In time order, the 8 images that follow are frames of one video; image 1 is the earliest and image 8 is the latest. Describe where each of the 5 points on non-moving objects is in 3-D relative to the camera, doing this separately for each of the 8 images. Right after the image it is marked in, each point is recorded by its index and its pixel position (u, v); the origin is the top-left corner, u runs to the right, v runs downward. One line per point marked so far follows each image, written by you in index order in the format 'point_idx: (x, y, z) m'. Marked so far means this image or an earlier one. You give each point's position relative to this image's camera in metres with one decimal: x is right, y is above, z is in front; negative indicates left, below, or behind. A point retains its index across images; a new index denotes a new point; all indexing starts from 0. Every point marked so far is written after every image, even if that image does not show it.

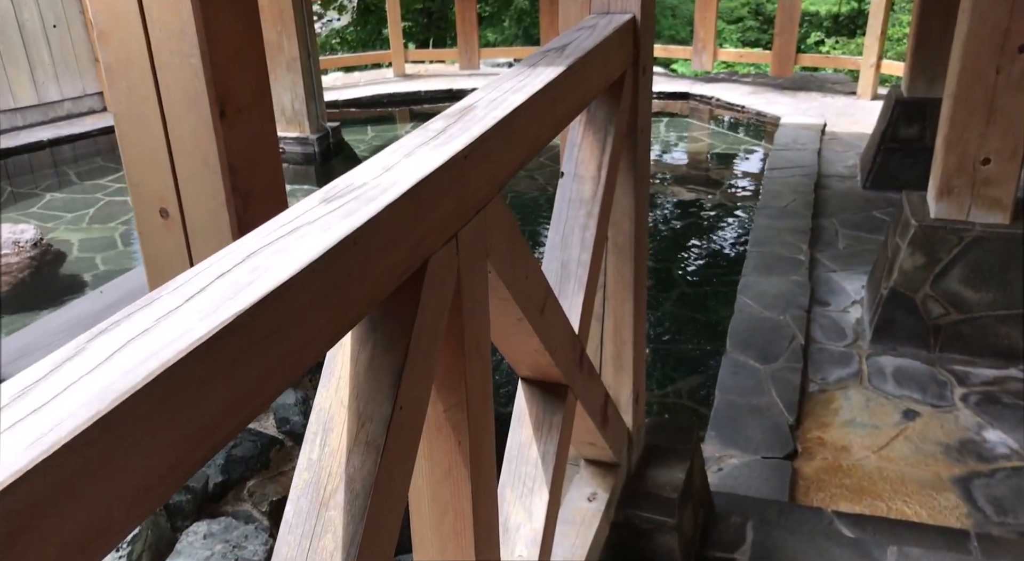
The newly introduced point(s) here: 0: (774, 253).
0: (+1.8, +0.2, +5.4) m
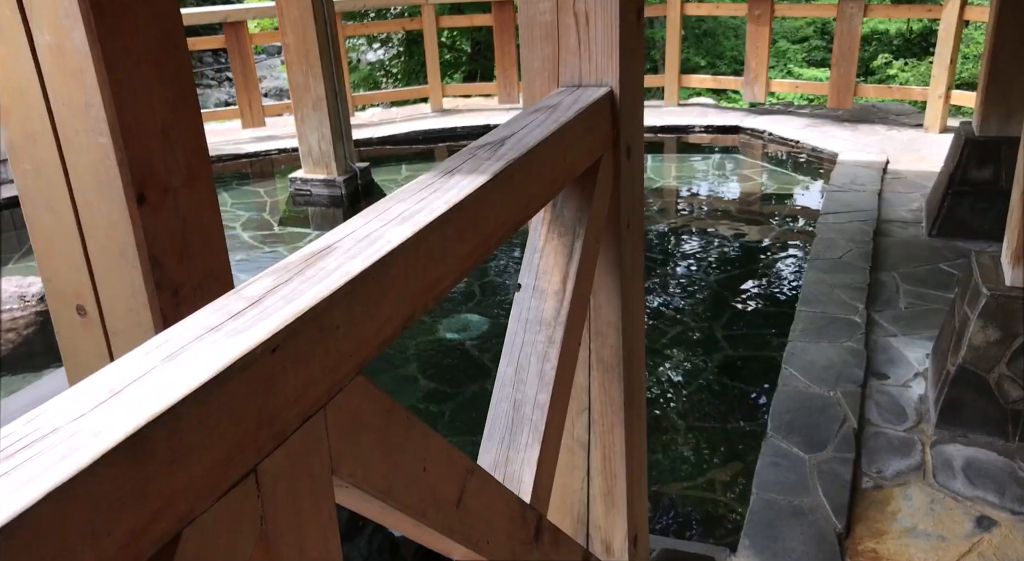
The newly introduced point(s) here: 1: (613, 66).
0: (+1.9, -0.2, +4.9) m
1: (+0.2, +0.4, +1.6) m
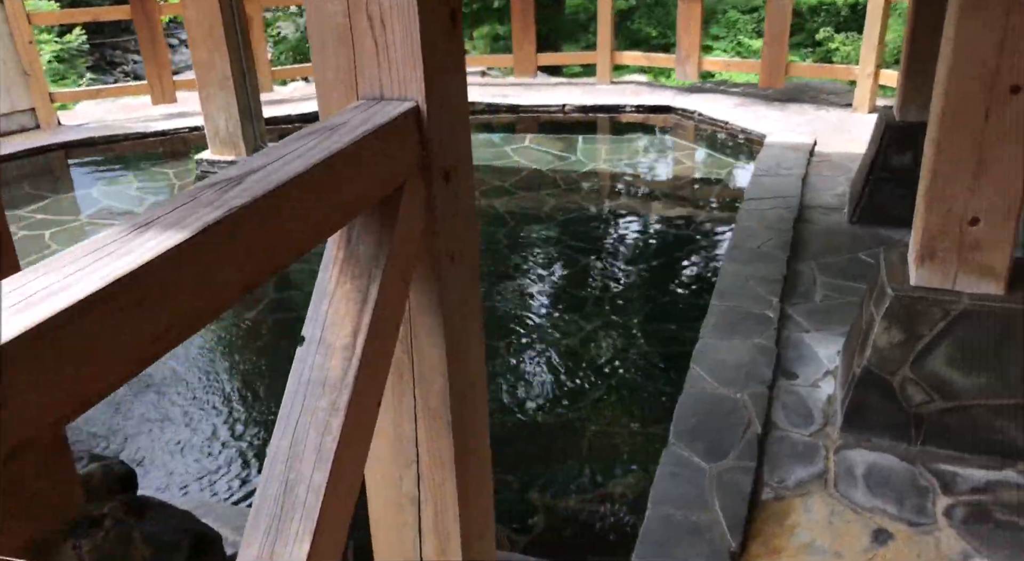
0: (+1.4, -0.2, +4.7) m
1: (-0.2, +0.3, +1.3) m
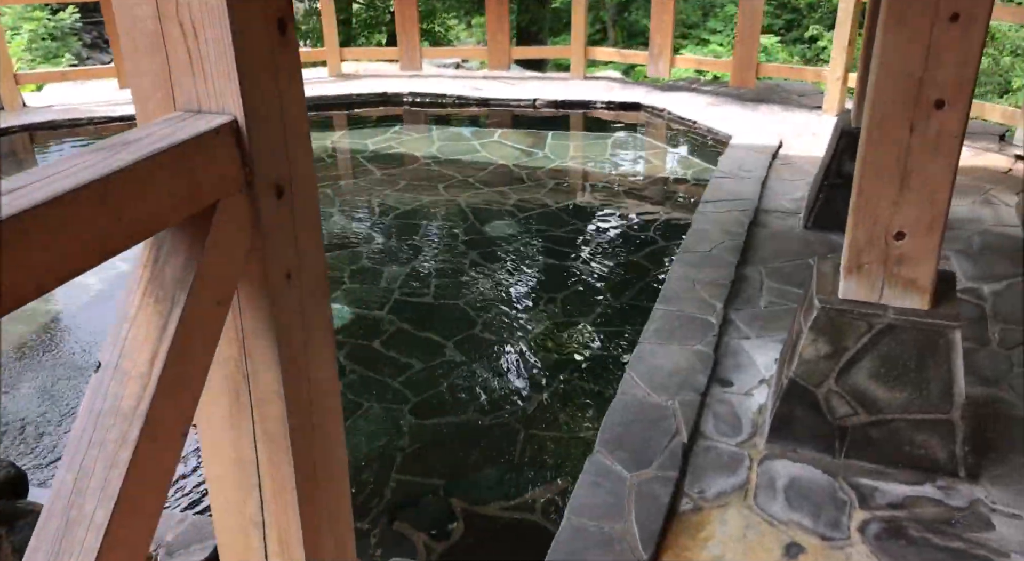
0: (+1.0, -0.2, +4.7) m
1: (-0.4, +0.3, +1.3) m
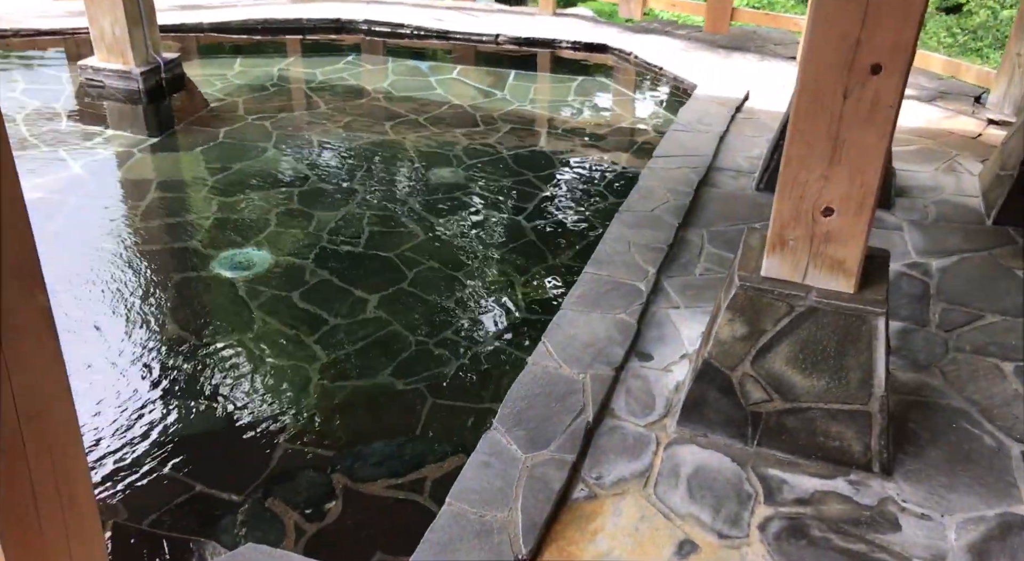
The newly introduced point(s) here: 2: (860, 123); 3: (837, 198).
0: (+0.6, 0.0, +4.4) m
1: (-0.8, +0.3, +0.9) m
2: (+1.2, +0.5, +2.8) m
3: (+1.2, +0.3, +2.9) m
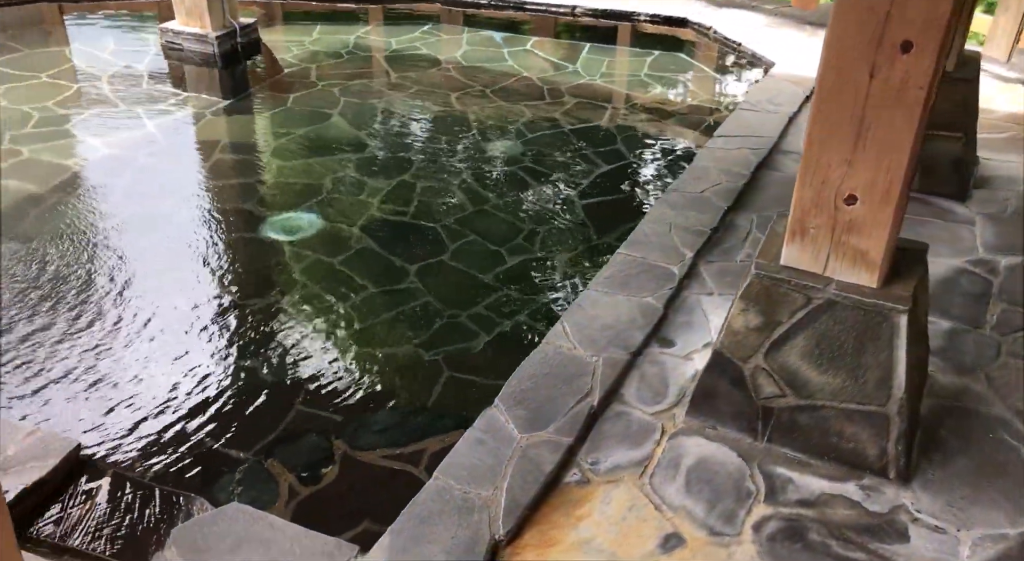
0: (+0.7, +0.1, +4.3) m
1: (-1.0, +0.4, +1.0) m
2: (+1.2, +0.6, +2.6) m
3: (+1.2, +0.3, +2.7) m
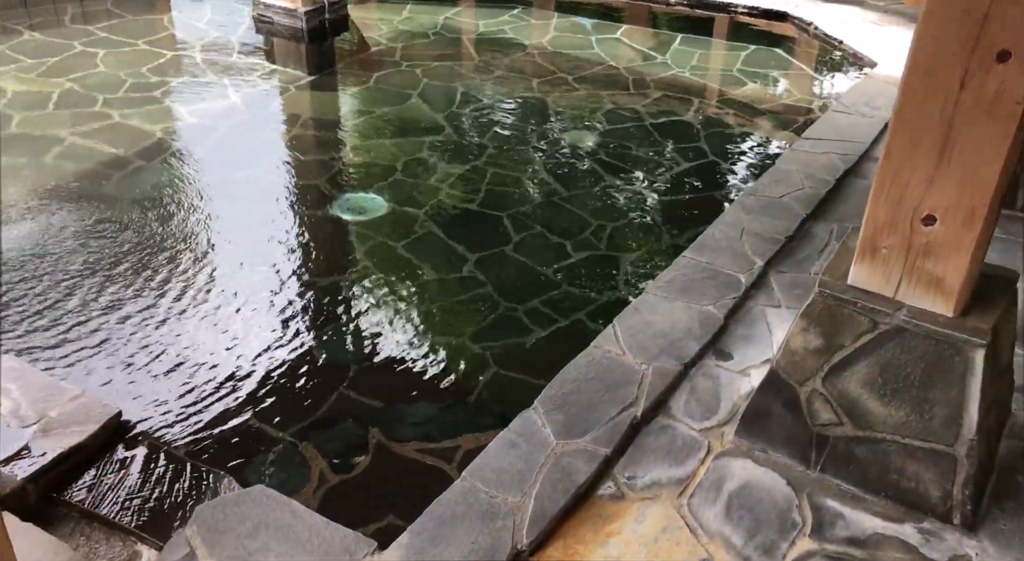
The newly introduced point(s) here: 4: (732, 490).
0: (+1.0, +0.1, +4.1) m
1: (-1.0, +0.4, +1.0) m
2: (+1.4, +0.5, +2.4) m
3: (+1.3, +0.2, +2.5) m
4: (+0.8, -0.7, +2.8) m
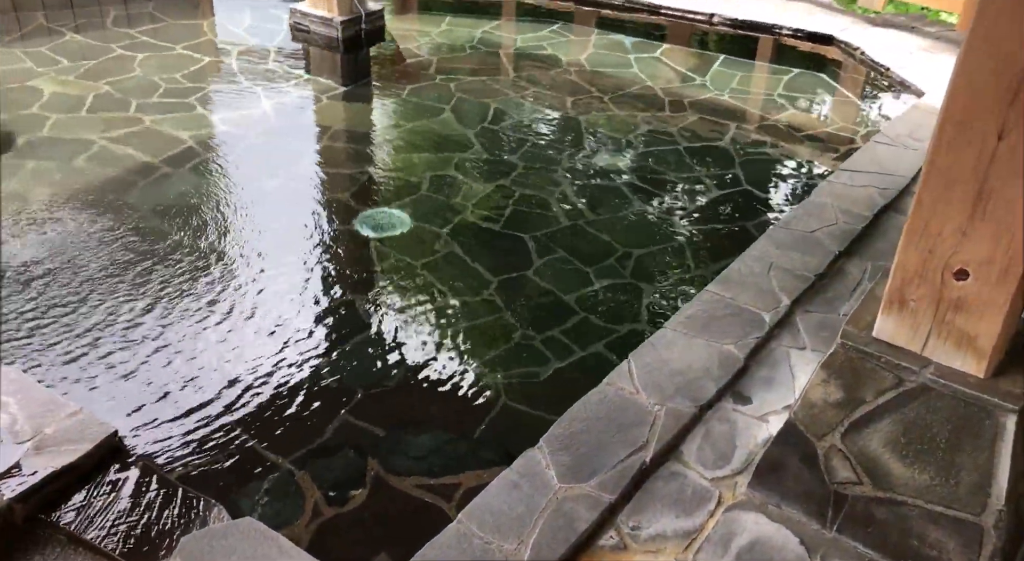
0: (+1.1, -0.1, +4.0) m
1: (-1.1, +0.4, +0.9) m
2: (+1.4, +0.3, +2.2) m
3: (+1.4, +0.1, +2.3) m
4: (+0.8, -0.9, +2.7) m
